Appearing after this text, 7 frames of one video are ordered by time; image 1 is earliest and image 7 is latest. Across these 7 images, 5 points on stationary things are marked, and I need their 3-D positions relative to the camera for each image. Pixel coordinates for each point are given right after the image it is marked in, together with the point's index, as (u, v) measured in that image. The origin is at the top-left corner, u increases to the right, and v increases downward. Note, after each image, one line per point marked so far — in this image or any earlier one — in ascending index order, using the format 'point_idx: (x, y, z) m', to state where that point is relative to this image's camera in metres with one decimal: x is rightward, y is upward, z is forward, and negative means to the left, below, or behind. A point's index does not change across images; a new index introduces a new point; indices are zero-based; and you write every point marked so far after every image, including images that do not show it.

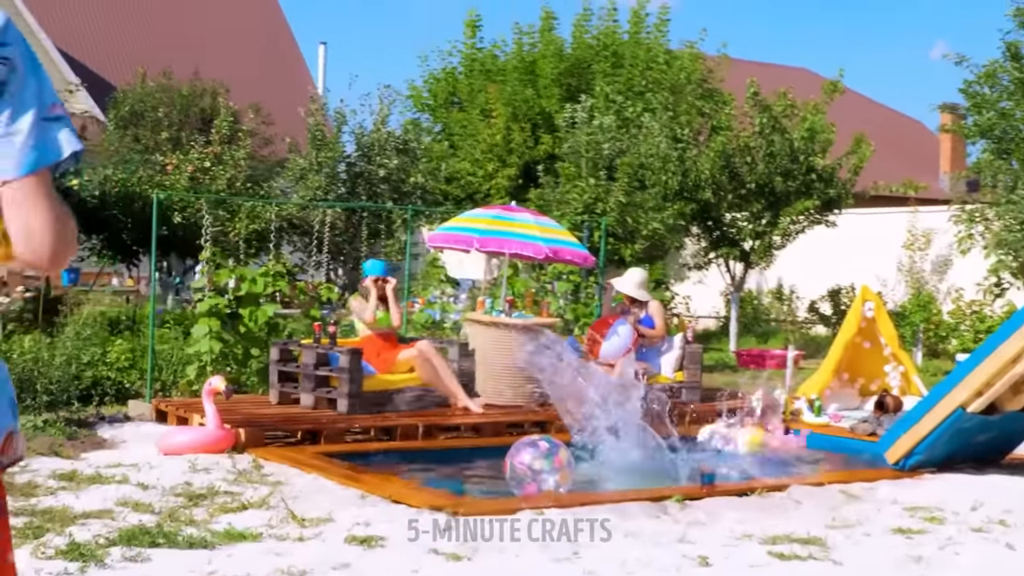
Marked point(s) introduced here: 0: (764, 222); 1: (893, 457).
0: (+3.2, +0.8, +17.7) m
1: (+2.3, -1.0, +8.6) m
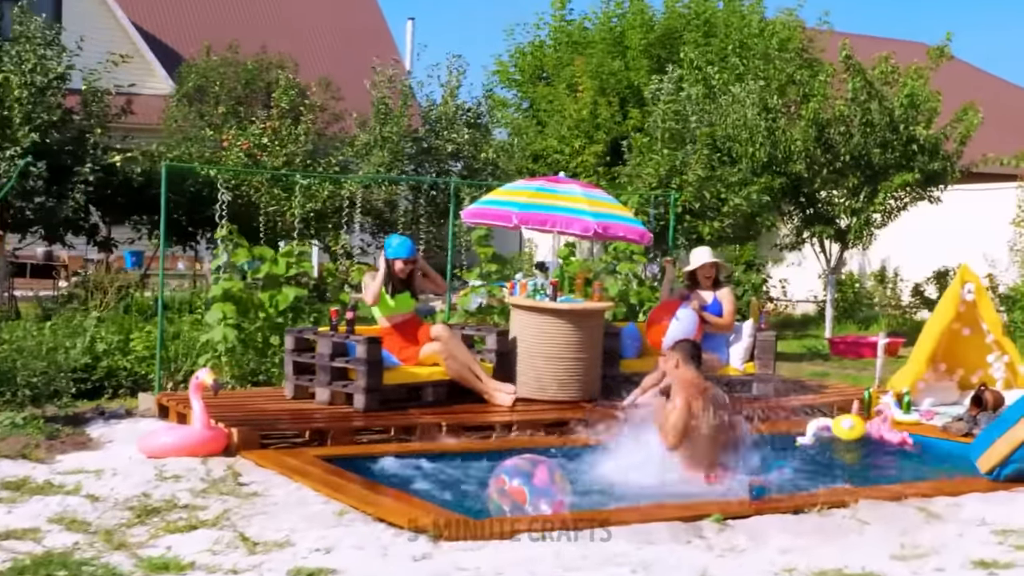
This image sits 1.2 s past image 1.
0: (+4.1, +1.1, +16.3) m
1: (+2.5, -0.9, +7.3) m
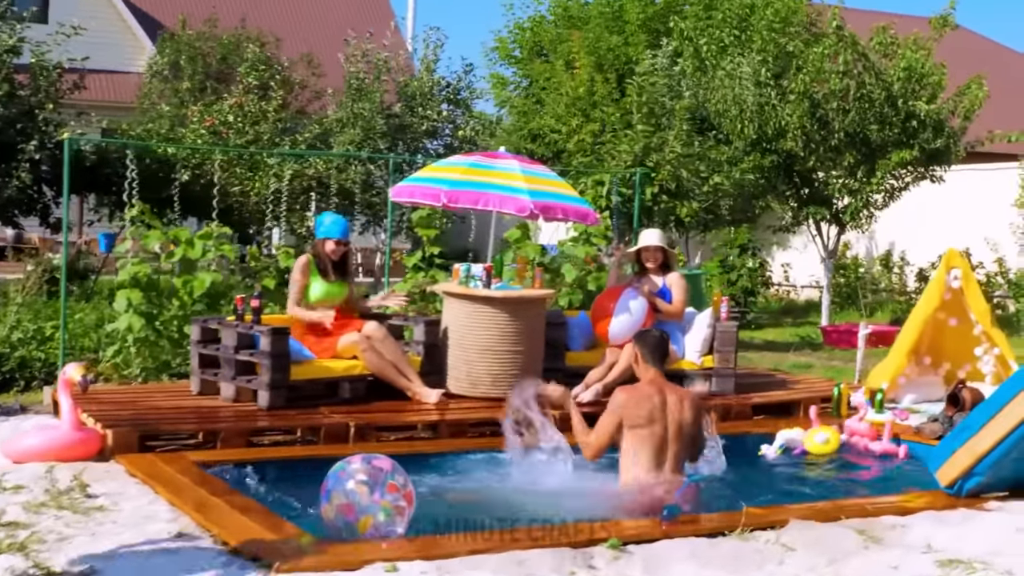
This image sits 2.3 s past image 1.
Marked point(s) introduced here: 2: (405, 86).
0: (+3.8, +1.2, +15.3) m
1: (+2.0, -0.9, +6.4) m
2: (-1.3, +2.4, +16.5) m
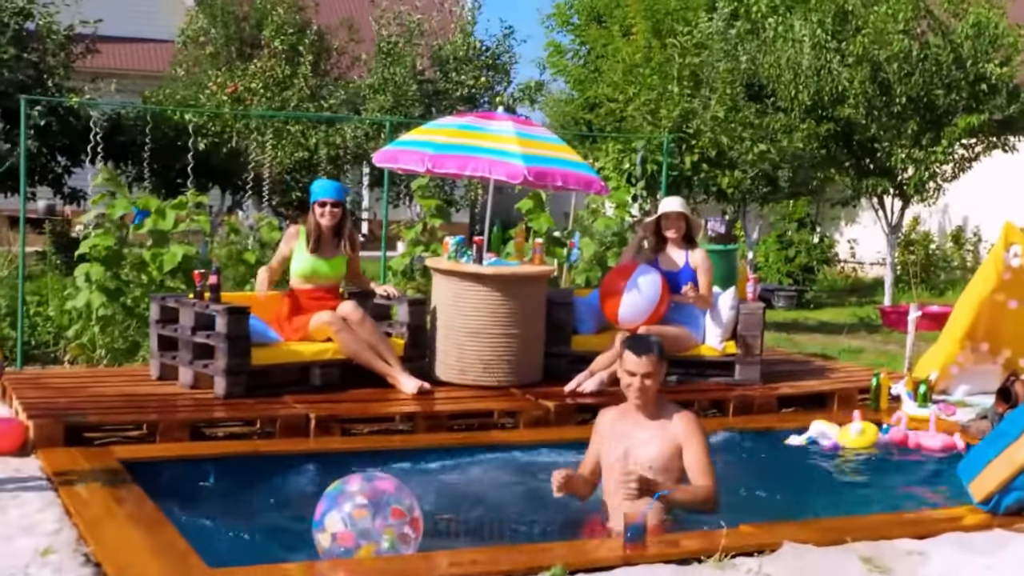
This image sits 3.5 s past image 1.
0: (+4.2, +1.4, +14.2) m
1: (+1.8, -0.8, +5.4) m
2: (-0.8, +2.7, +15.7) m
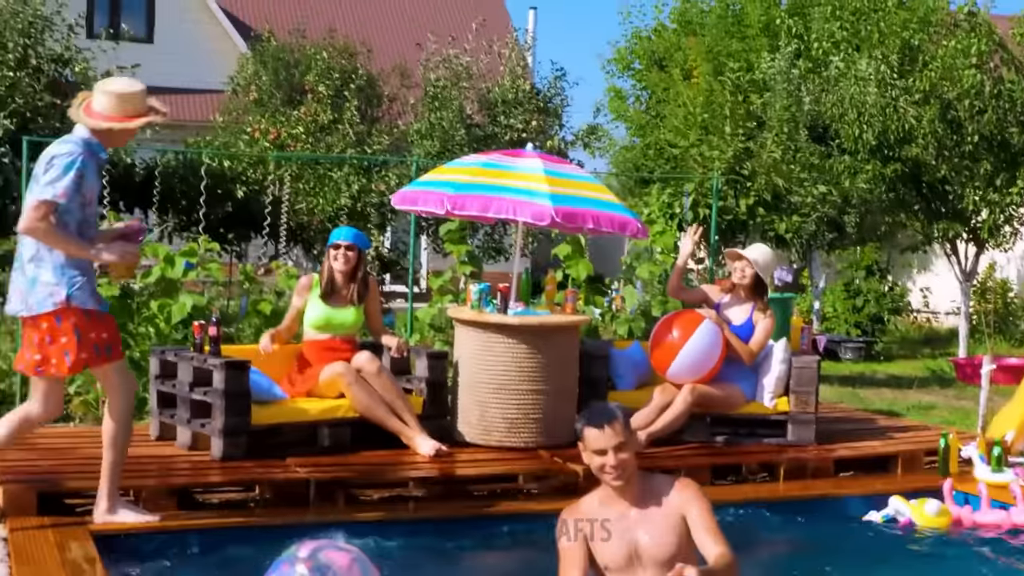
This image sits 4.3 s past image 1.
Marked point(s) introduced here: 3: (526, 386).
0: (+4.6, +1.0, +13.4) m
1: (+1.8, -1.0, +4.7) m
2: (-0.2, +2.1, +15.2) m
3: (+0.1, -0.5, +7.0) m
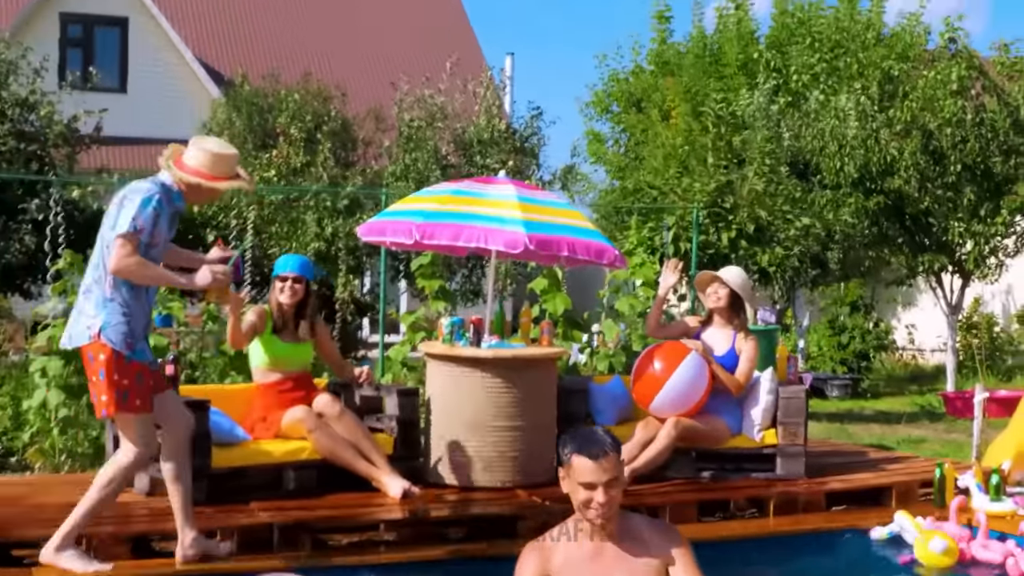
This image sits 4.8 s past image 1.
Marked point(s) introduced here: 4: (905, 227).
0: (+4.4, +0.7, +13.2) m
1: (+1.8, -1.0, +4.4) m
2: (-0.5, +1.6, +14.9) m
3: (0.0, -0.6, +6.6) m
4: (+3.8, +0.6, +13.7) m
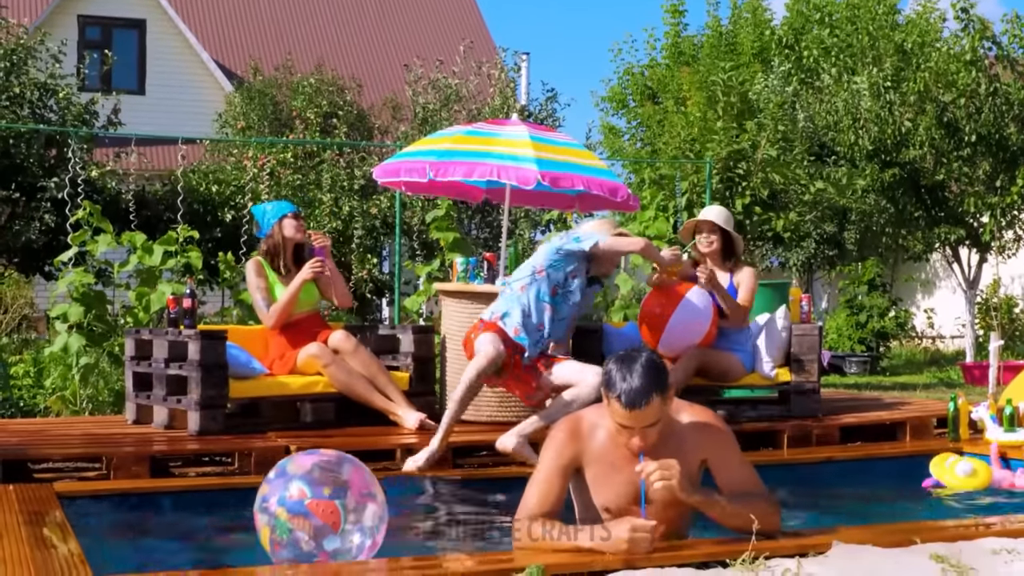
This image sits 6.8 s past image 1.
0: (+4.6, +0.9, +13.2) m
1: (+1.8, -0.6, +4.4) m
2: (-0.3, +1.8, +15.0) m
3: (0.0, -0.3, +6.7) m
4: (+4.0, +0.9, +13.7) m
